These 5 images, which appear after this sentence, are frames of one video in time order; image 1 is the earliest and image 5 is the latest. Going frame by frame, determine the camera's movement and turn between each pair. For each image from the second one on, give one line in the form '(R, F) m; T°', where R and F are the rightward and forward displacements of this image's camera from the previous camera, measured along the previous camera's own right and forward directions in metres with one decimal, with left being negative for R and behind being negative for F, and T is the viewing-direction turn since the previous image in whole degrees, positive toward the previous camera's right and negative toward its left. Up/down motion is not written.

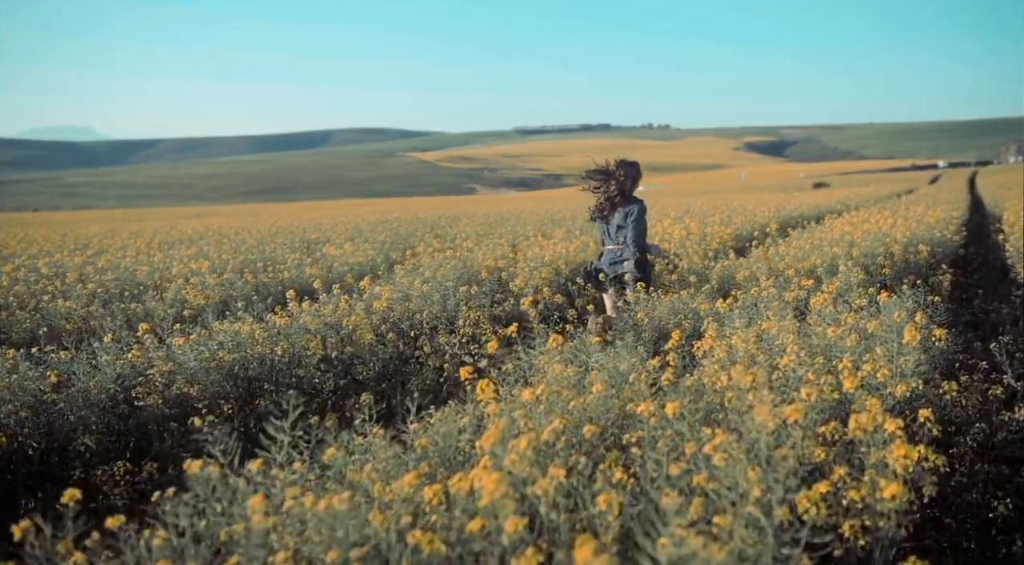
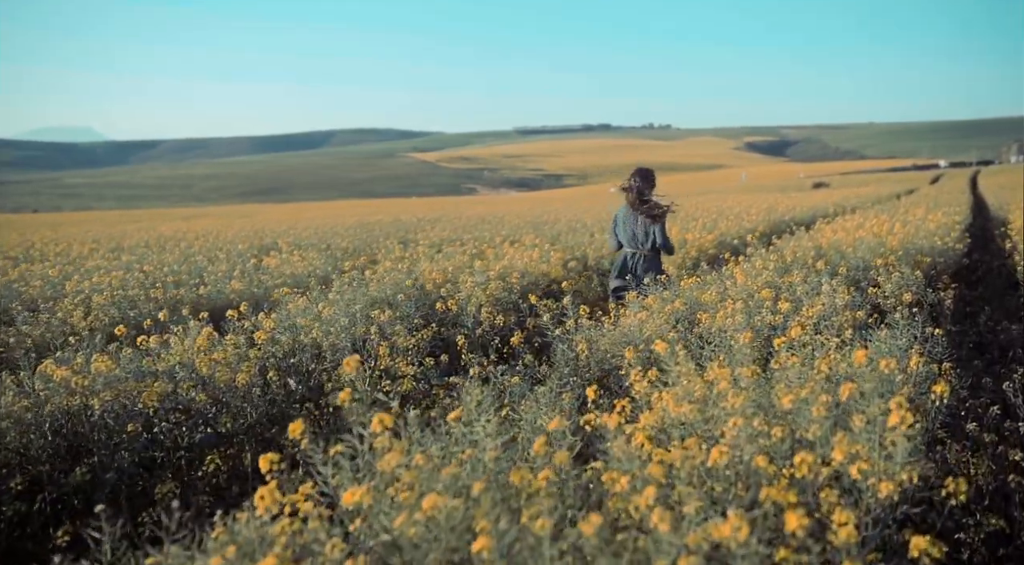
(+0.6, +1.0) m; 0°
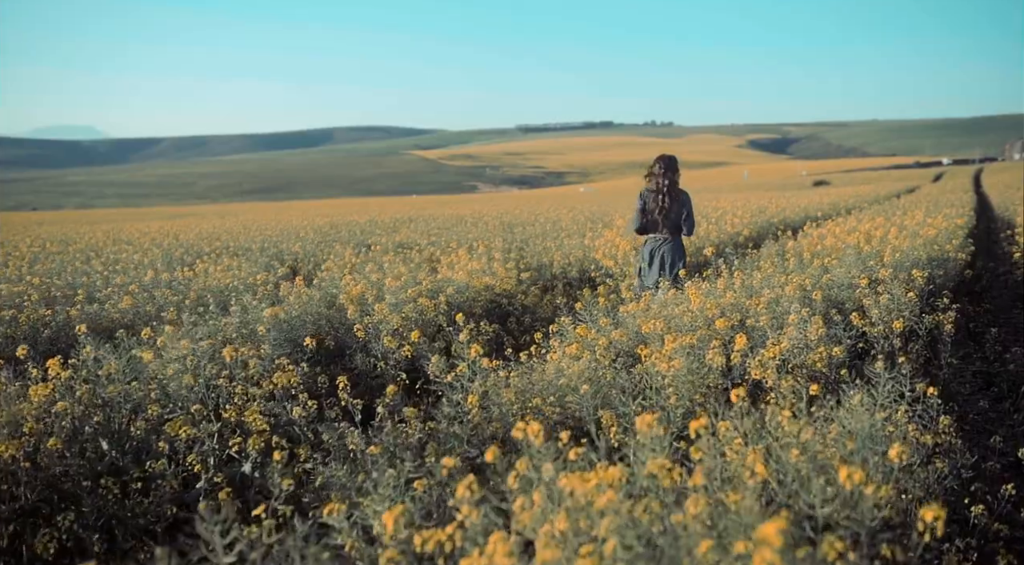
(+0.6, +1.1) m; 0°
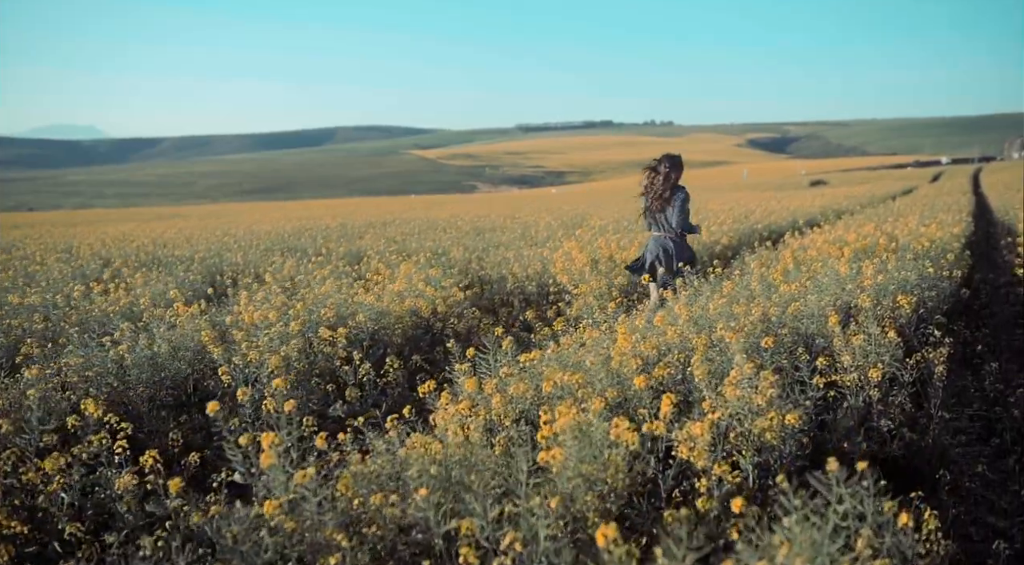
(+0.6, +1.0) m; 0°
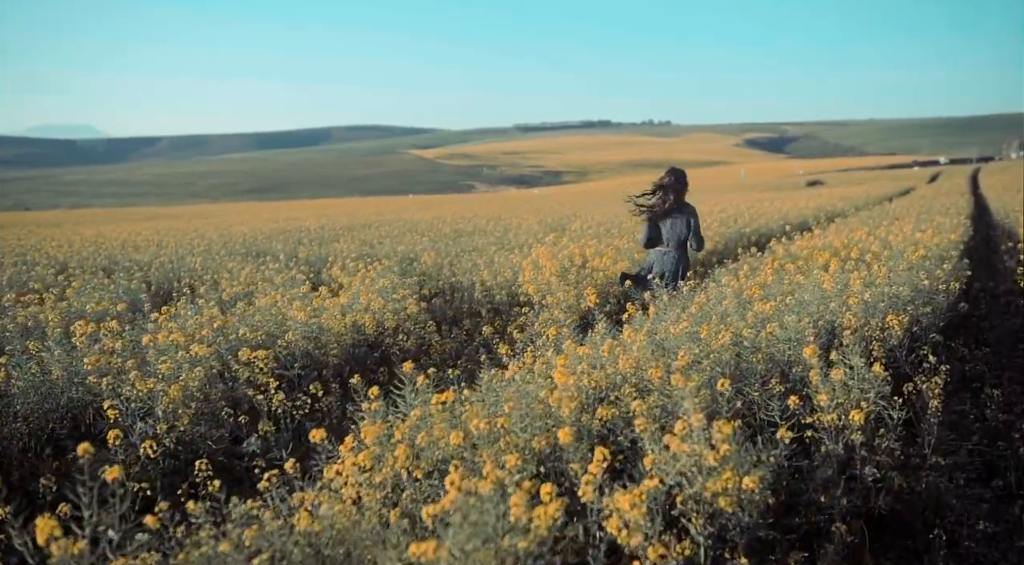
(+0.4, +0.6) m; 0°
